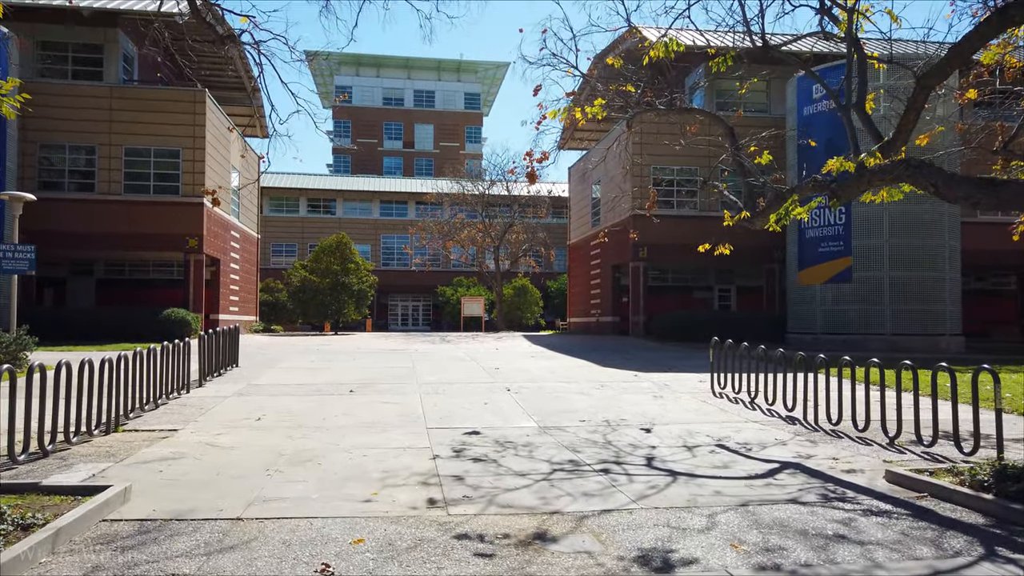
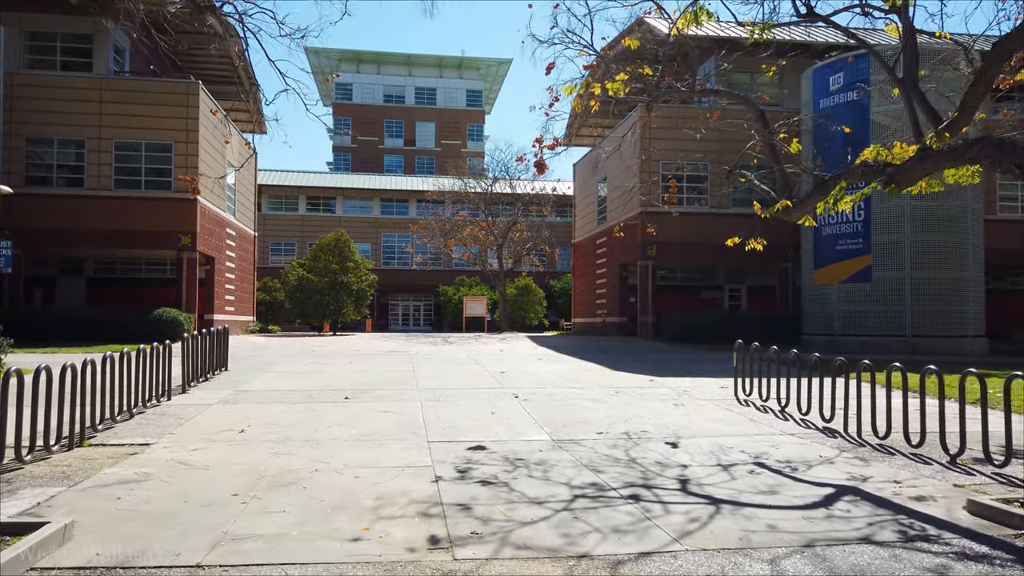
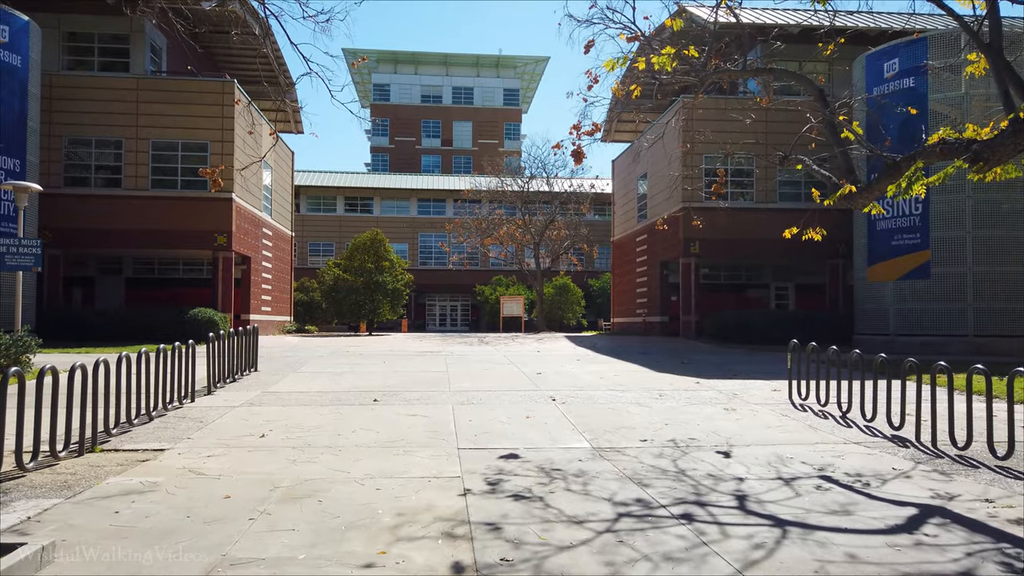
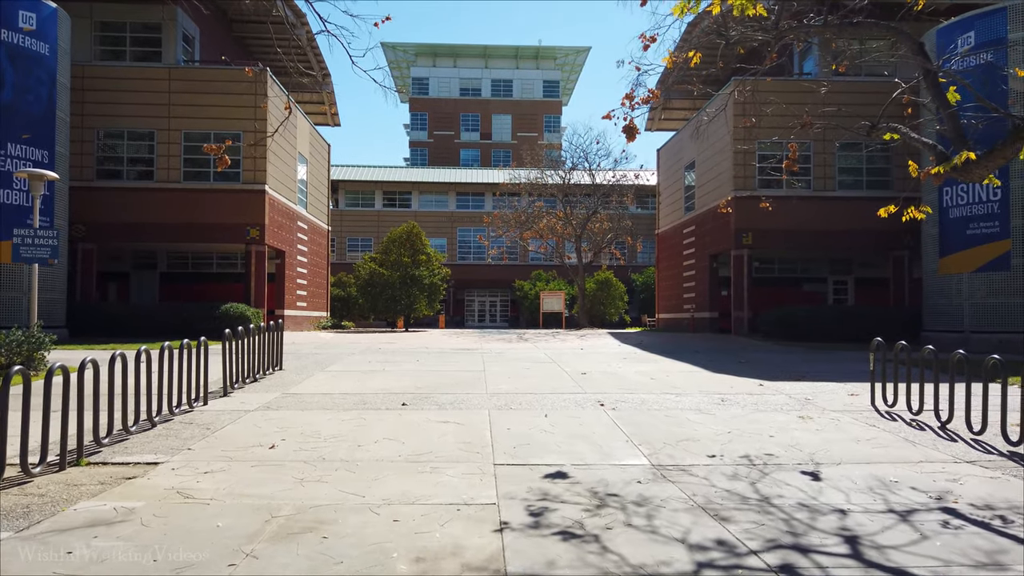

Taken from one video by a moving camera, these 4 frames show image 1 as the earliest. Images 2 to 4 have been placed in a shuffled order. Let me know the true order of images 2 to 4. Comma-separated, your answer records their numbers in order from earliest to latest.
2, 3, 4
